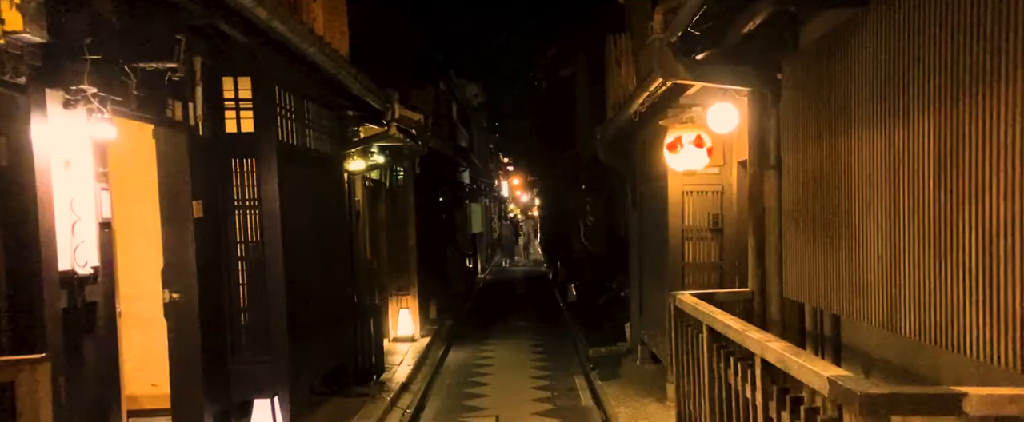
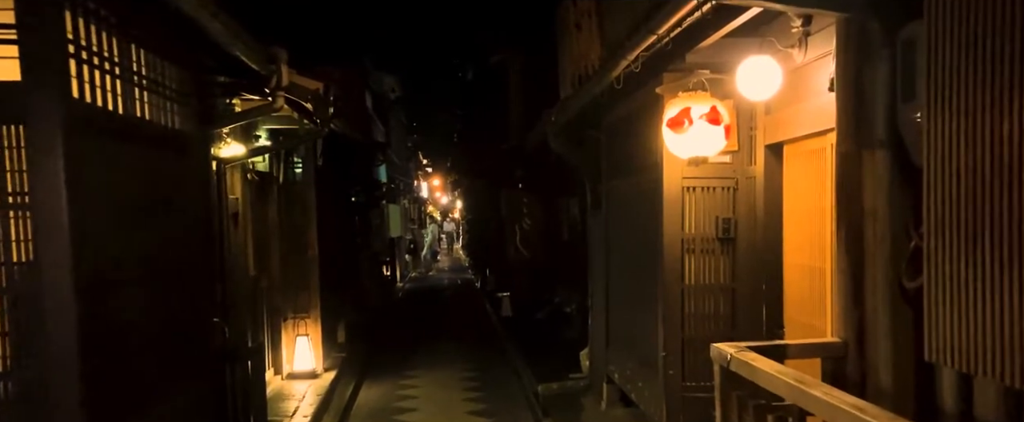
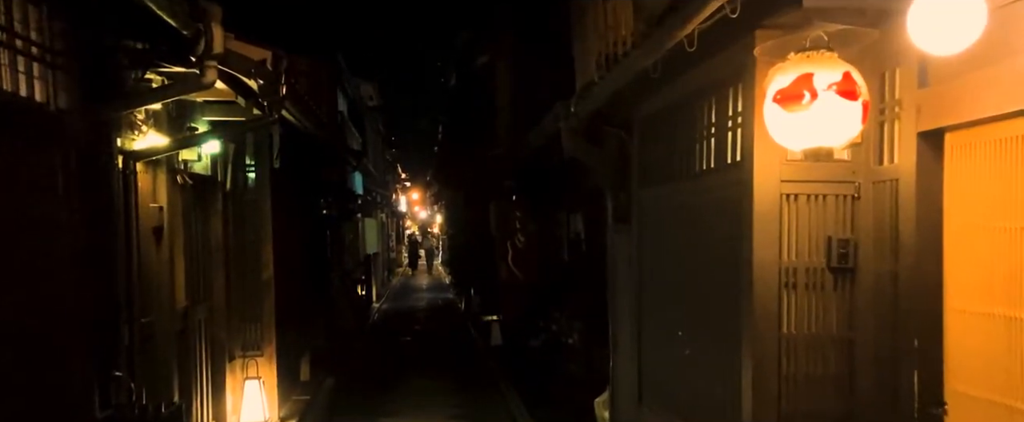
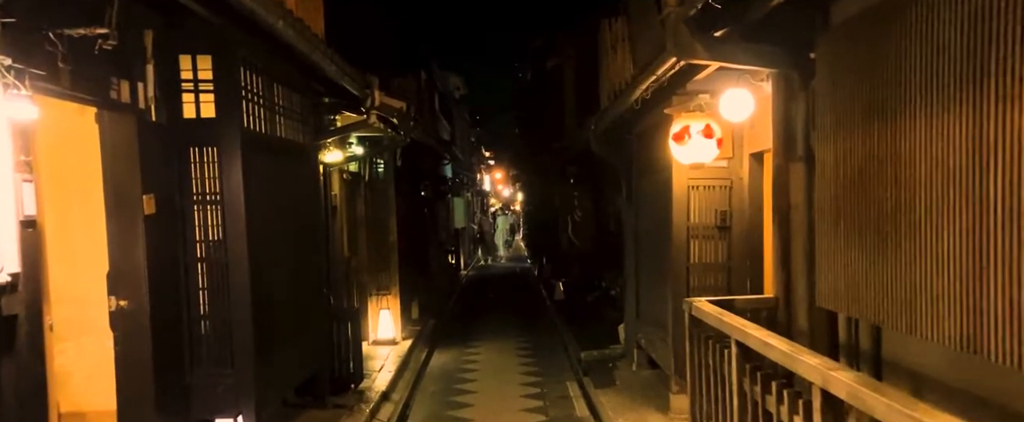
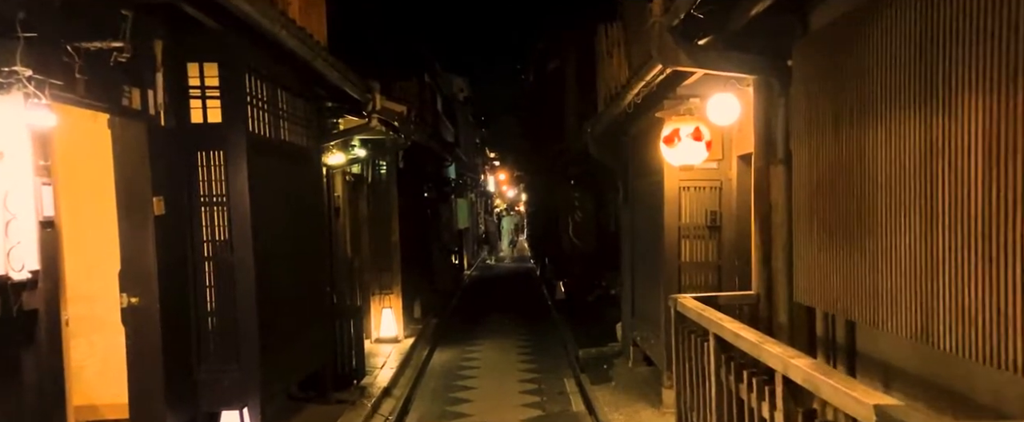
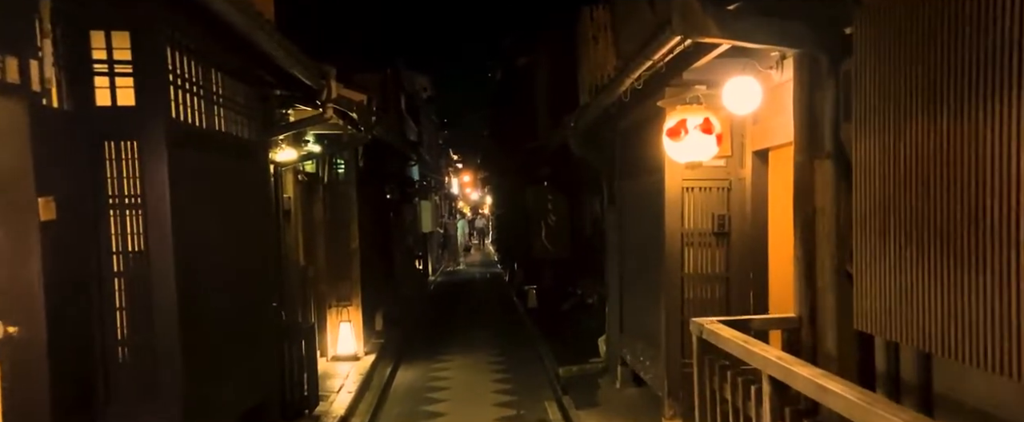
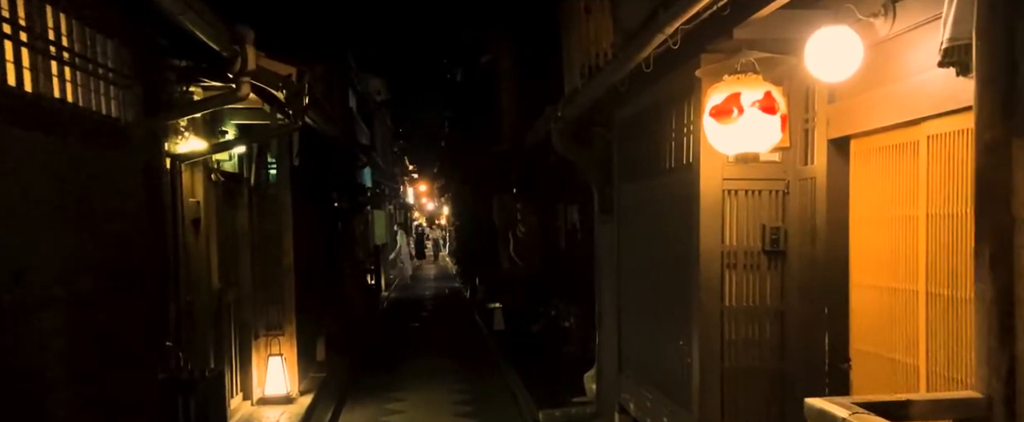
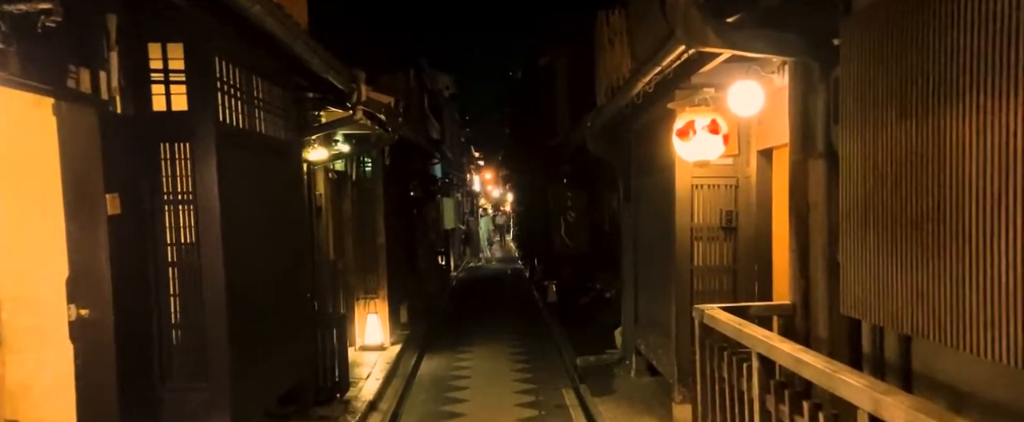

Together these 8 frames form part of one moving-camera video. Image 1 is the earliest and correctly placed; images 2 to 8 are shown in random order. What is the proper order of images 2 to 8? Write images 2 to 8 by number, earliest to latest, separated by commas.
5, 4, 8, 6, 2, 7, 3
